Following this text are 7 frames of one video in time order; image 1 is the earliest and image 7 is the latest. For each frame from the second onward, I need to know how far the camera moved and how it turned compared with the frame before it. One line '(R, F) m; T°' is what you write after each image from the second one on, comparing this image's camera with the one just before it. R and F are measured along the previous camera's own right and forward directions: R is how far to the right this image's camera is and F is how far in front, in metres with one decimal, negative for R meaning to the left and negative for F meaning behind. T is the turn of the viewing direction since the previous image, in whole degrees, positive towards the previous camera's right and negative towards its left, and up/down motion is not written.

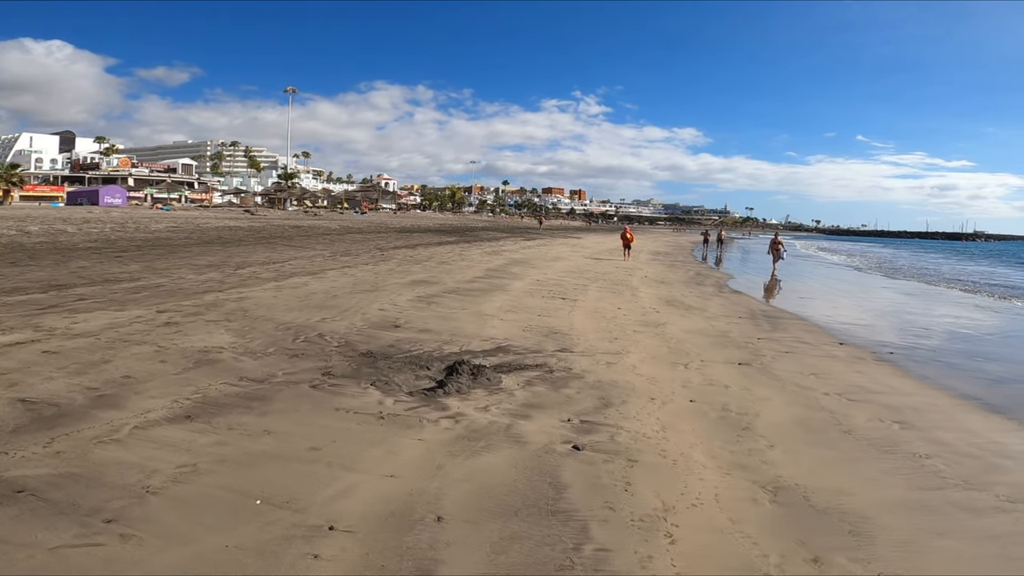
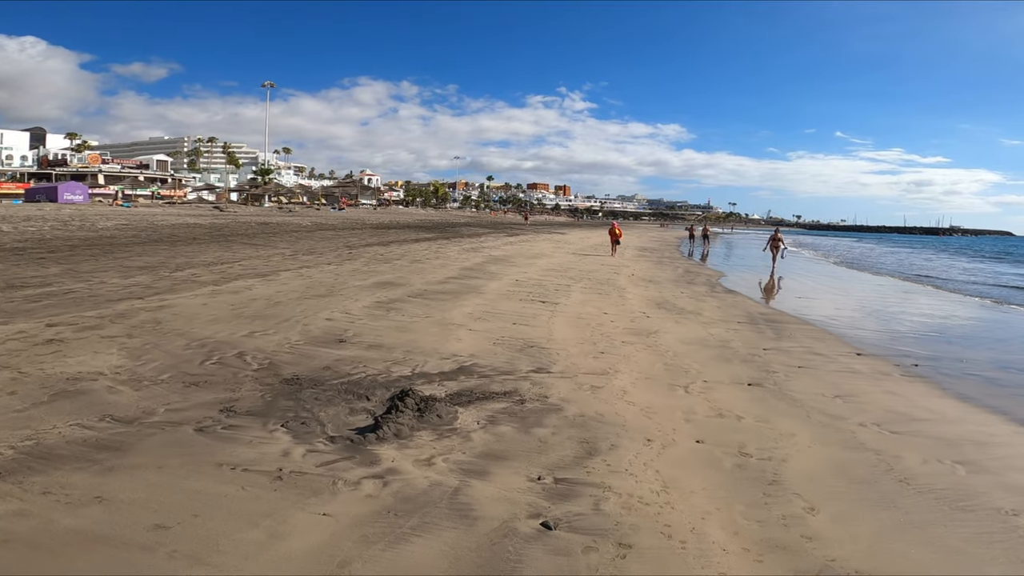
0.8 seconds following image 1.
(+0.3, +1.3) m; +1°
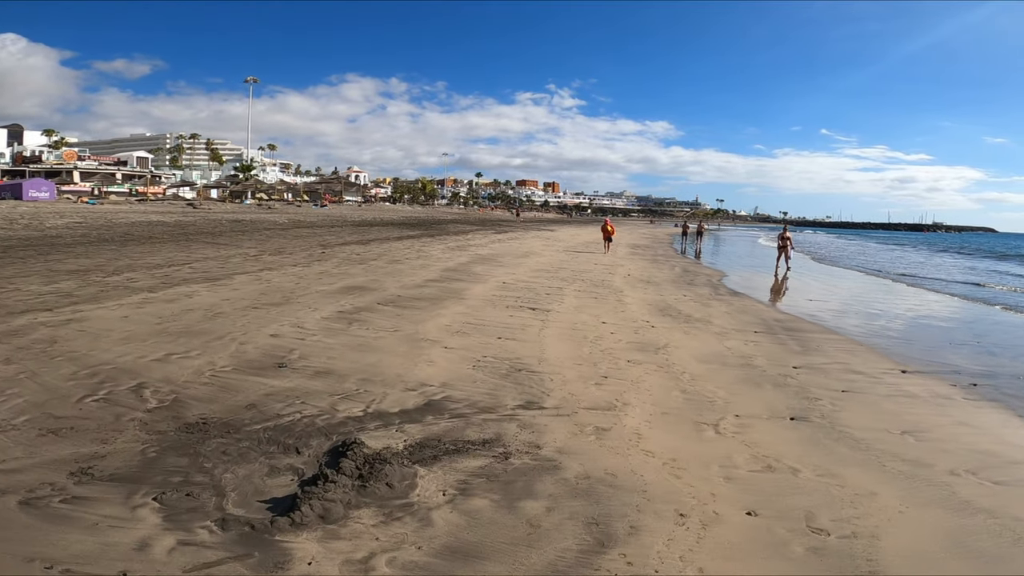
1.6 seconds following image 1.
(+0.1, +1.3) m; +1°
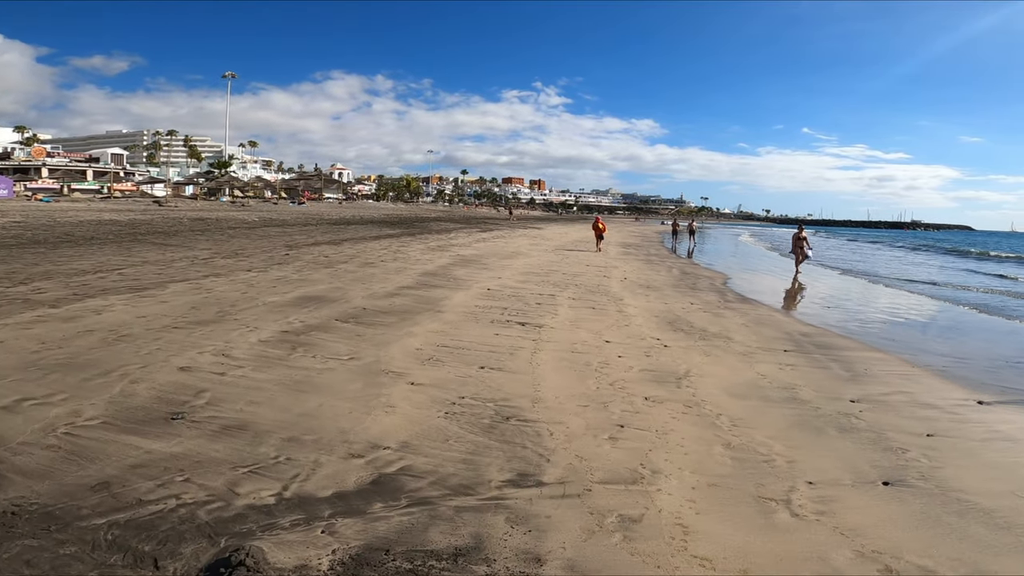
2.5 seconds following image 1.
(0.0, +1.4) m; +1°
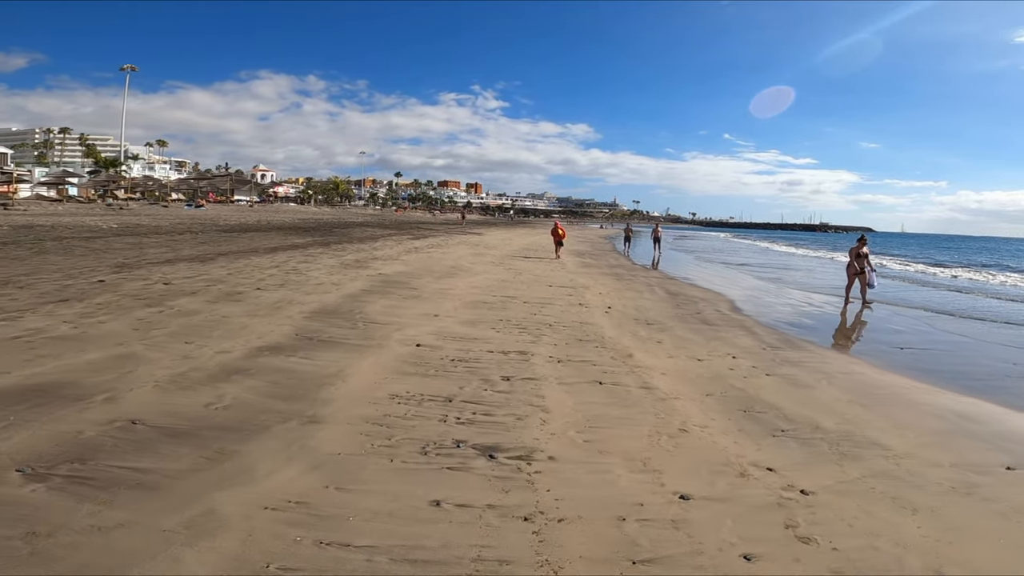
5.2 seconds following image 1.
(-0.1, +3.9) m; +7°
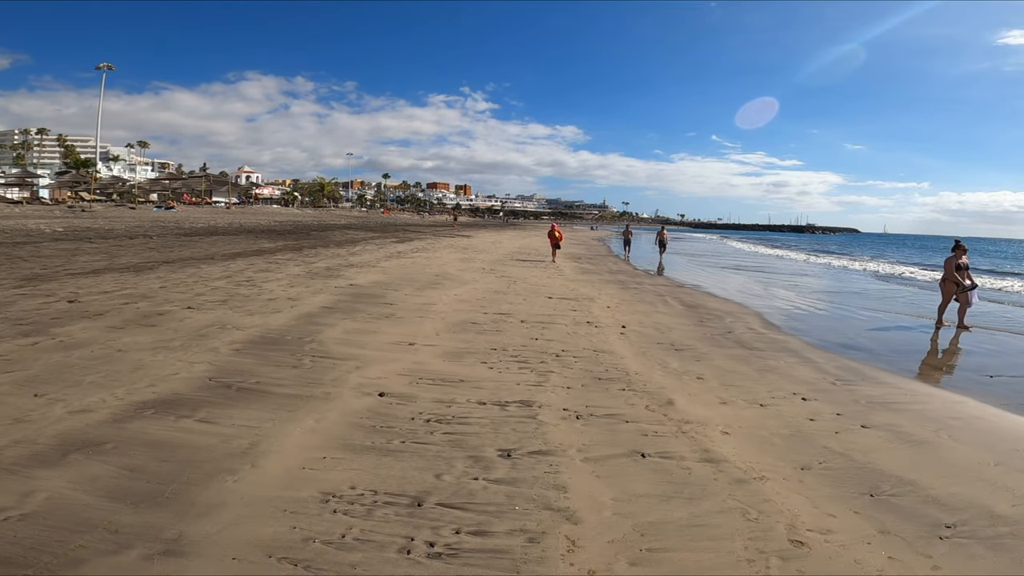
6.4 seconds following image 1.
(-0.1, +1.6) m; +1°
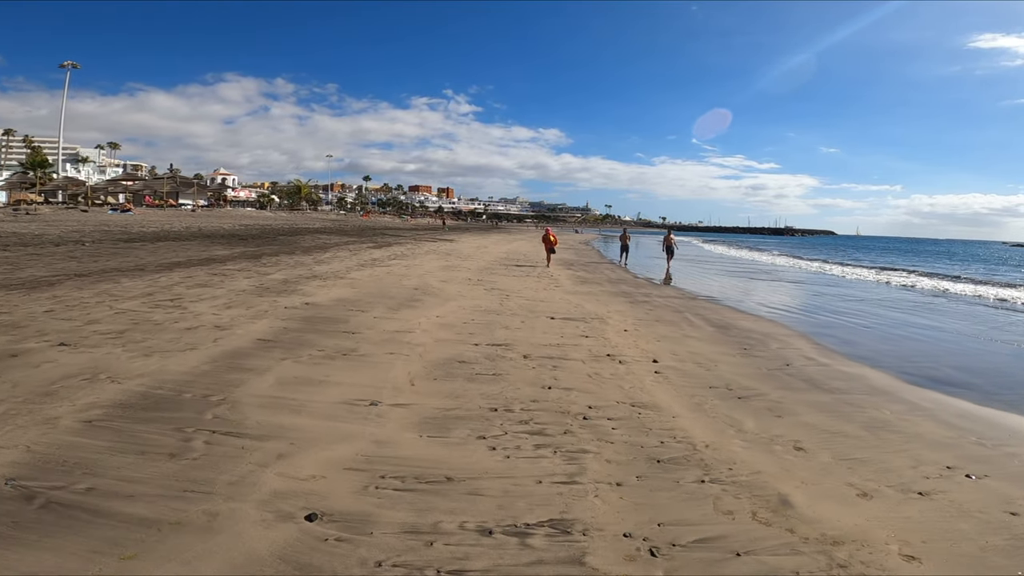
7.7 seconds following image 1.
(-0.2, +1.7) m; +2°
